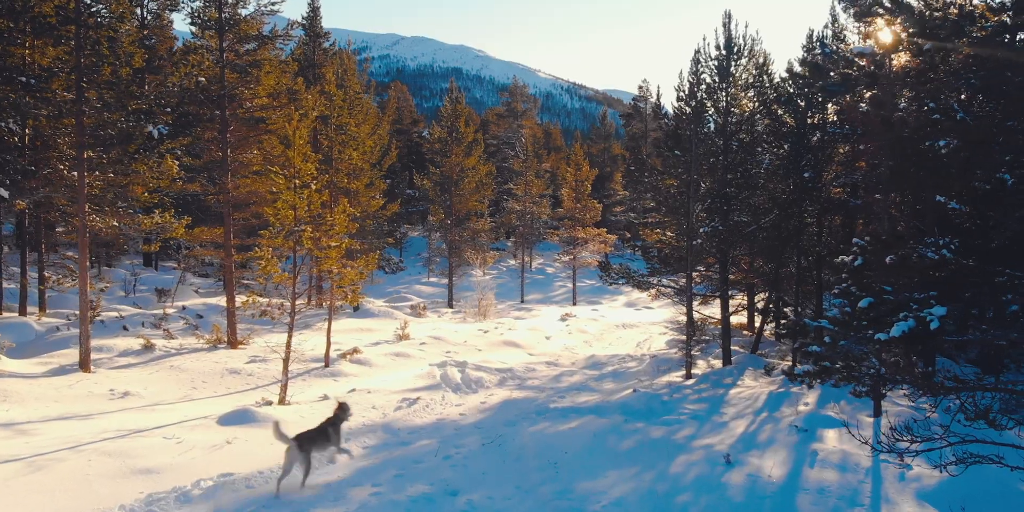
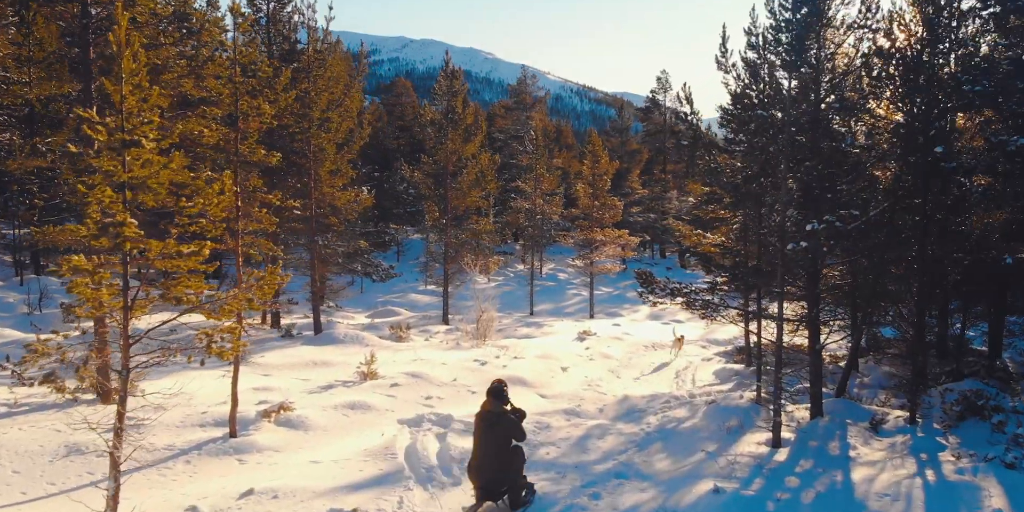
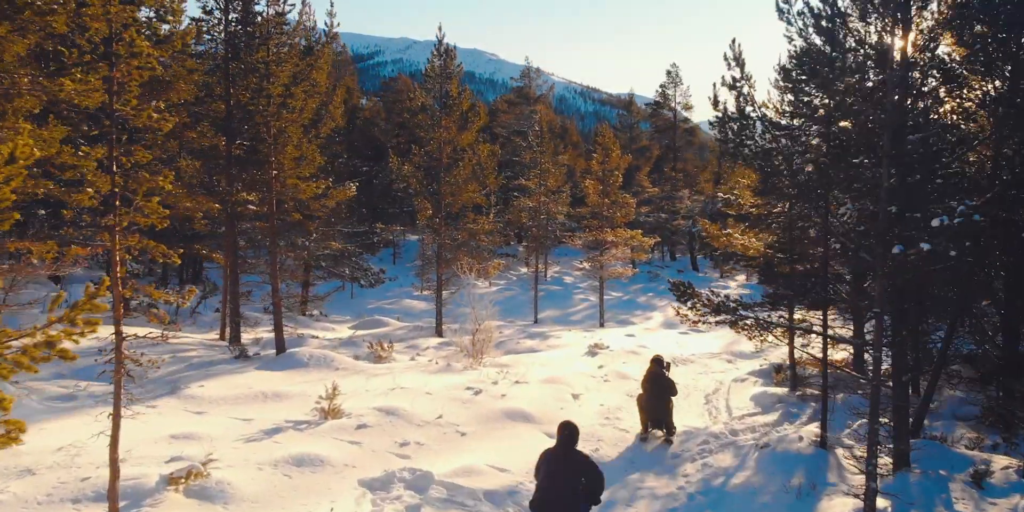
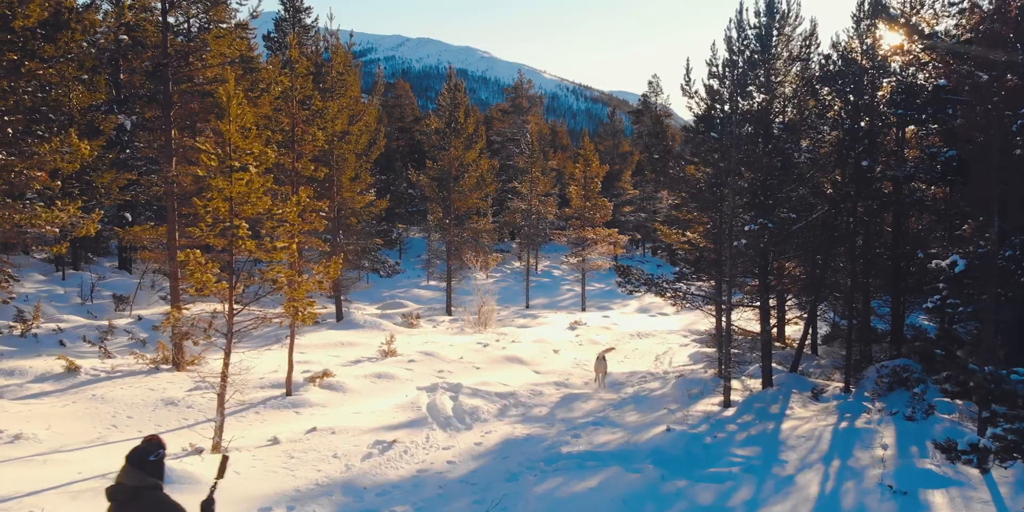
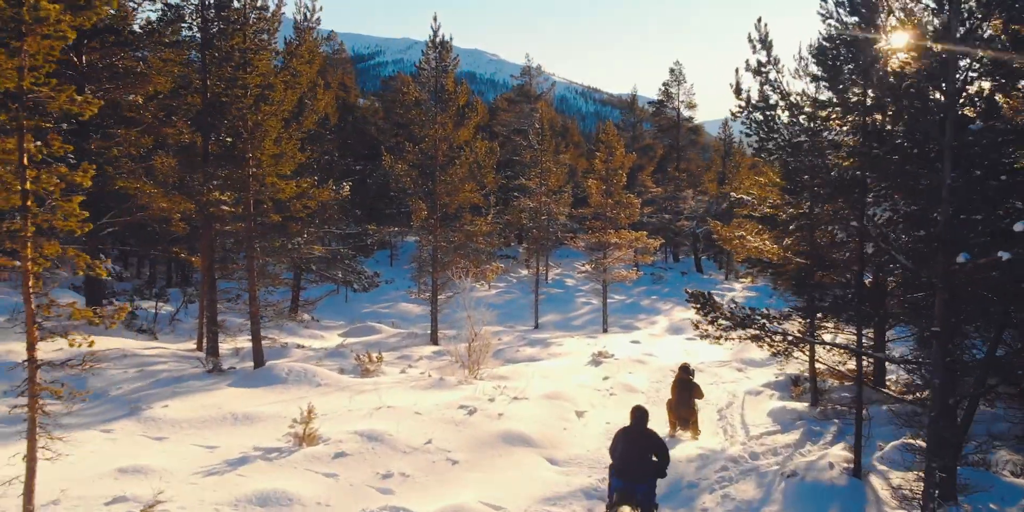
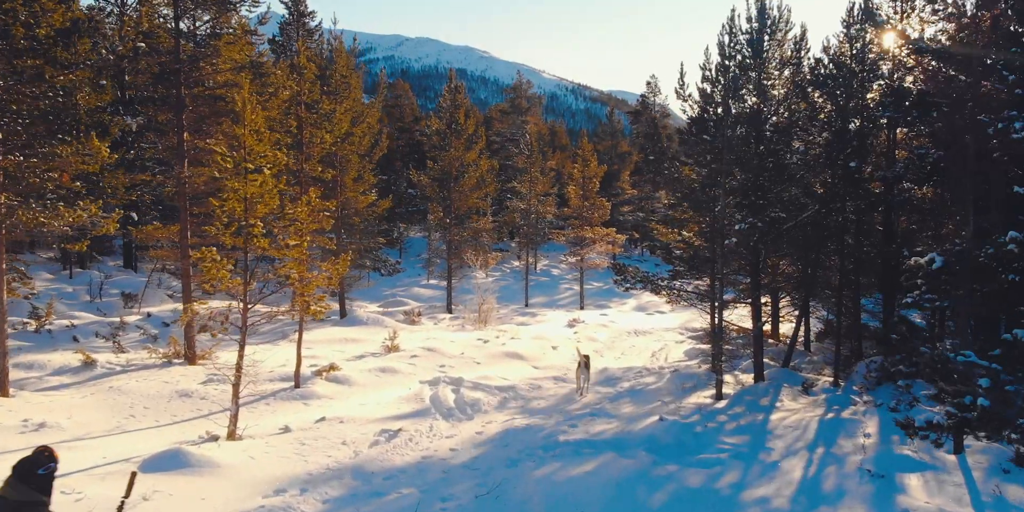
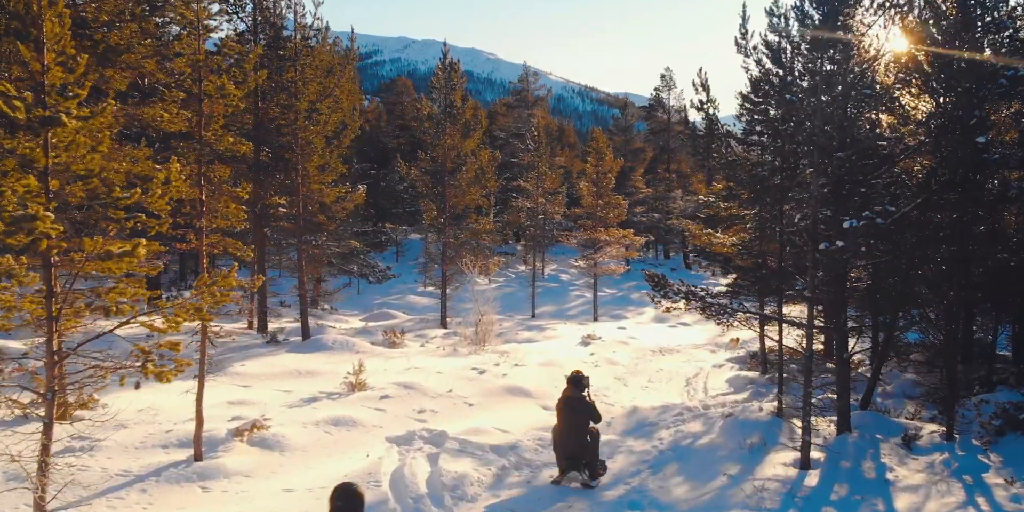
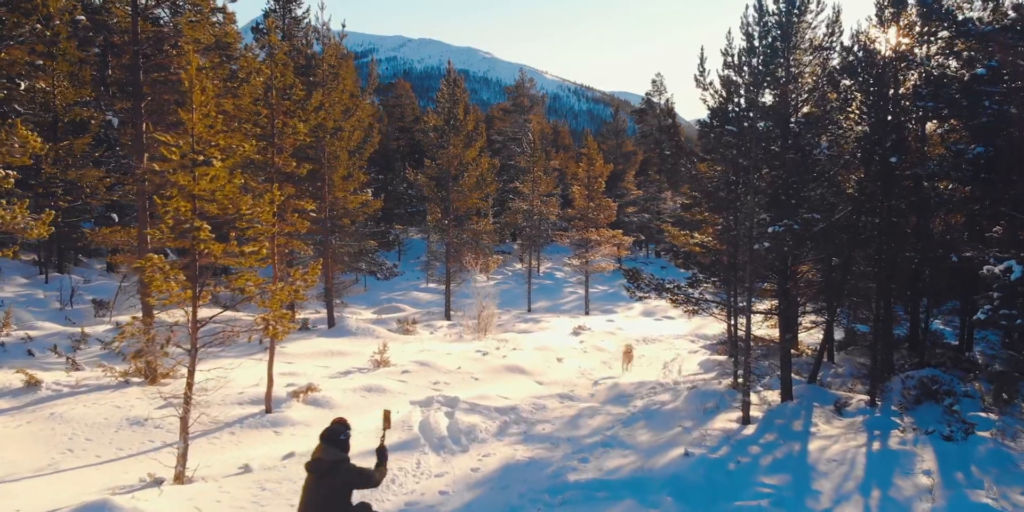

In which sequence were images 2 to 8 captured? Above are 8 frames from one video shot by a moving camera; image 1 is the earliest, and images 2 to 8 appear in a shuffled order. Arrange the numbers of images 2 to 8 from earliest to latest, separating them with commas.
6, 4, 8, 2, 7, 3, 5
